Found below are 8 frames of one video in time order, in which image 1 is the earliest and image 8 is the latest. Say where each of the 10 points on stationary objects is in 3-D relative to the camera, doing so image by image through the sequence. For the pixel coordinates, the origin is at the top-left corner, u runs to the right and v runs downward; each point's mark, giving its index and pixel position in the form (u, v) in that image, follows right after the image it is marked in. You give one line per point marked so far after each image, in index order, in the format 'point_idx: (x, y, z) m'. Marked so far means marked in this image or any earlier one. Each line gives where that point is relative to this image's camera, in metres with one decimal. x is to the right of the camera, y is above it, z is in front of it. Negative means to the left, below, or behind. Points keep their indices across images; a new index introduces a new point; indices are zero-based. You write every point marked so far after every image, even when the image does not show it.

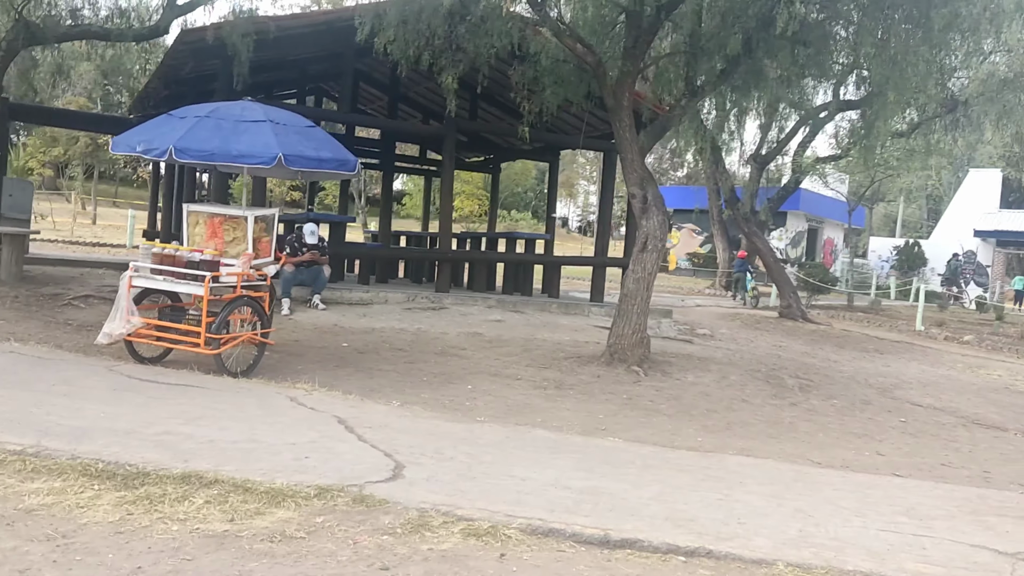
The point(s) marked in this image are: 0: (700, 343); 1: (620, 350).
0: (+2.9, -0.9, +13.2) m
1: (+1.2, -0.7, +9.3) m
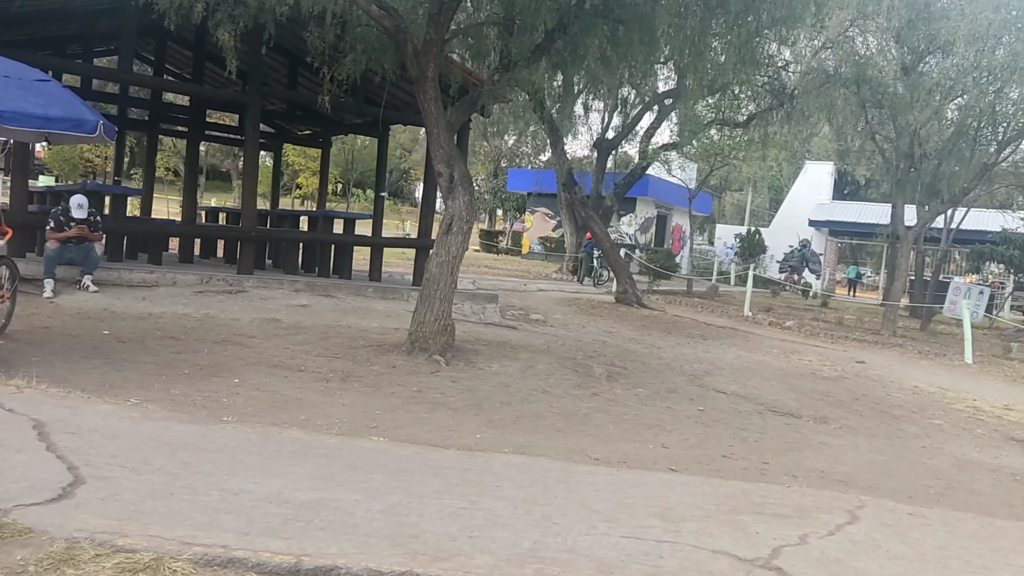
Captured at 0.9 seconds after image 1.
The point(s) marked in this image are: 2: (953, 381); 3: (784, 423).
0: (+0.1, -0.6, +12.9) m
1: (-0.9, -0.5, +8.7) m
2: (+6.6, -1.4, +12.8) m
3: (+2.7, -1.3, +8.4) m
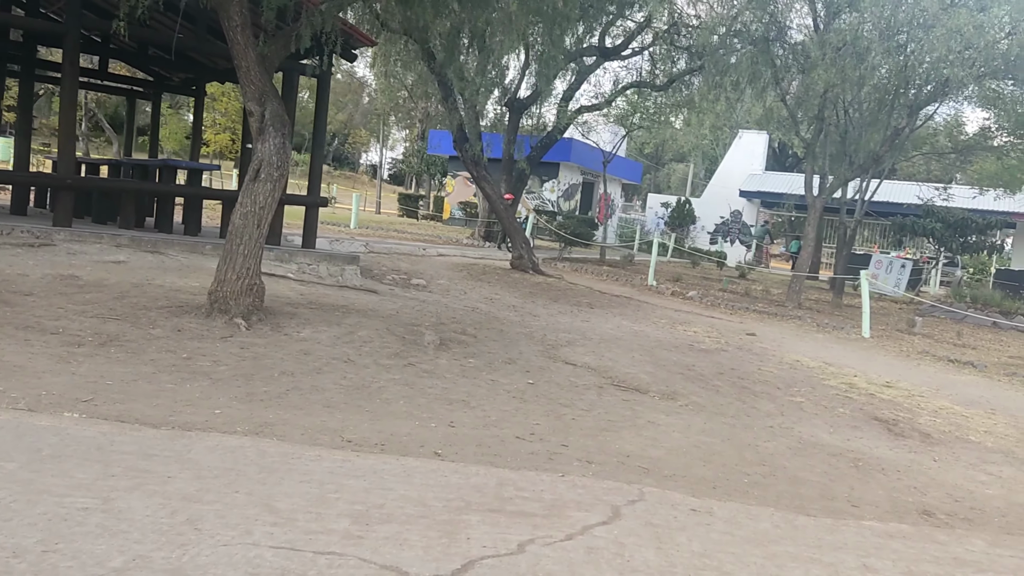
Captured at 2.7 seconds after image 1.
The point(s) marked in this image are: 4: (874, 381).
0: (-1.8, -0.1, +11.9) m
1: (-2.6, -0.1, +7.7) m
2: (+4.7, -0.9, +12.1) m
3: (+1.0, -1.0, +7.6) m
4: (+4.3, -1.1, +10.0) m
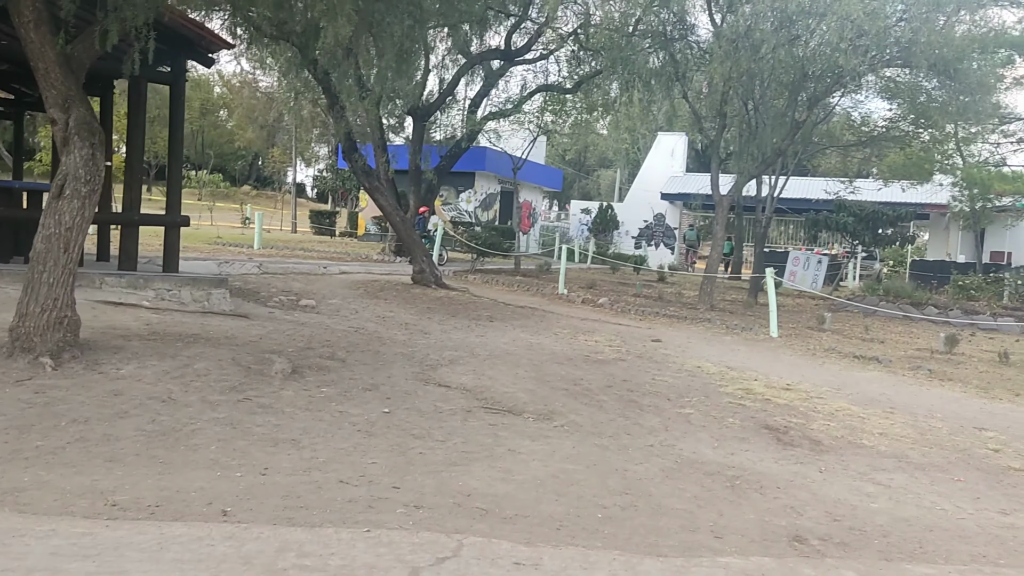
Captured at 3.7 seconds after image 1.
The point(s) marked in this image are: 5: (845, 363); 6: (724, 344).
0: (-3.3, -0.4, +11.0) m
1: (-3.8, -0.4, +6.7) m
2: (+3.2, -0.9, +11.6) m
3: (-0.2, -1.1, +6.9) m
4: (+2.9, -1.1, +9.5) m
5: (+4.6, -1.0, +11.6) m
6: (+3.1, -0.8, +12.5) m
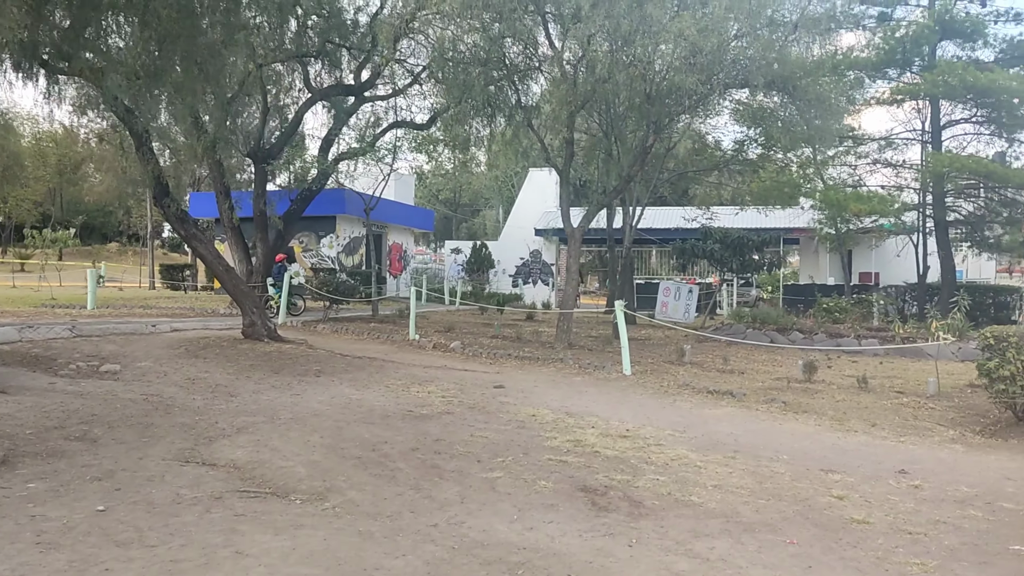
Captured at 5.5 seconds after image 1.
0: (-5.4, -1.1, +9.3) m
1: (-5.5, -0.9, +5.0) m
2: (+1.0, -1.4, +10.7) m
3: (-1.8, -1.5, +5.5) m
4: (+1.0, -1.5, +8.5) m
5: (+2.4, -1.4, +10.8) m
6: (+0.8, -1.3, +11.6) m
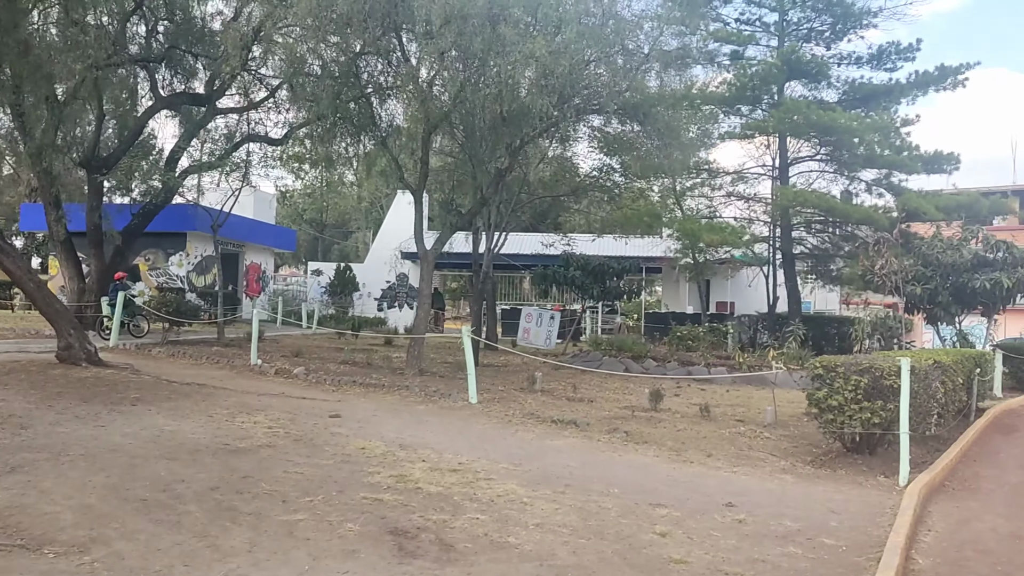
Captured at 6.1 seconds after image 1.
0: (-7.1, -1.3, +7.9) m
1: (-6.6, -1.0, +3.7) m
2: (-1.0, -1.7, +10.2) m
3: (-3.0, -1.6, +4.7) m
4: (-0.7, -1.7, +8.0) m
5: (+0.4, -1.7, +10.5) m
6: (-1.2, -1.6, +11.0) m
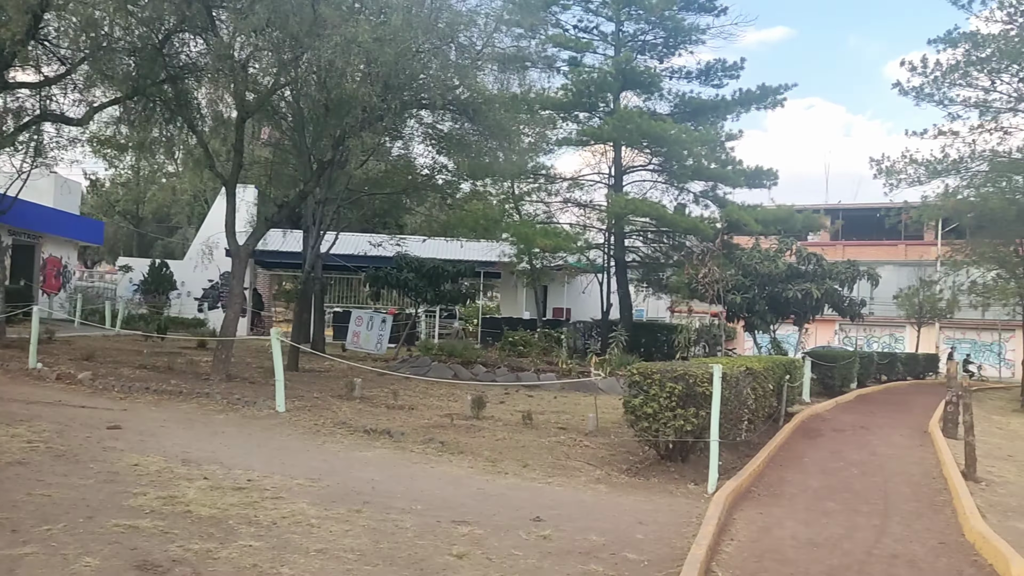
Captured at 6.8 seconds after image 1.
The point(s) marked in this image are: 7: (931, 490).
0: (-8.7, -1.1, +5.9) m
1: (-7.4, -0.8, +1.8) m
2: (-3.1, -1.6, +9.2) m
3: (-4.1, -1.5, +3.4) m
4: (-2.4, -1.7, +7.2) m
5: (-1.8, -1.7, +9.7) m
6: (-3.5, -1.6, +10.0) m
7: (+4.0, -1.9, +8.0) m
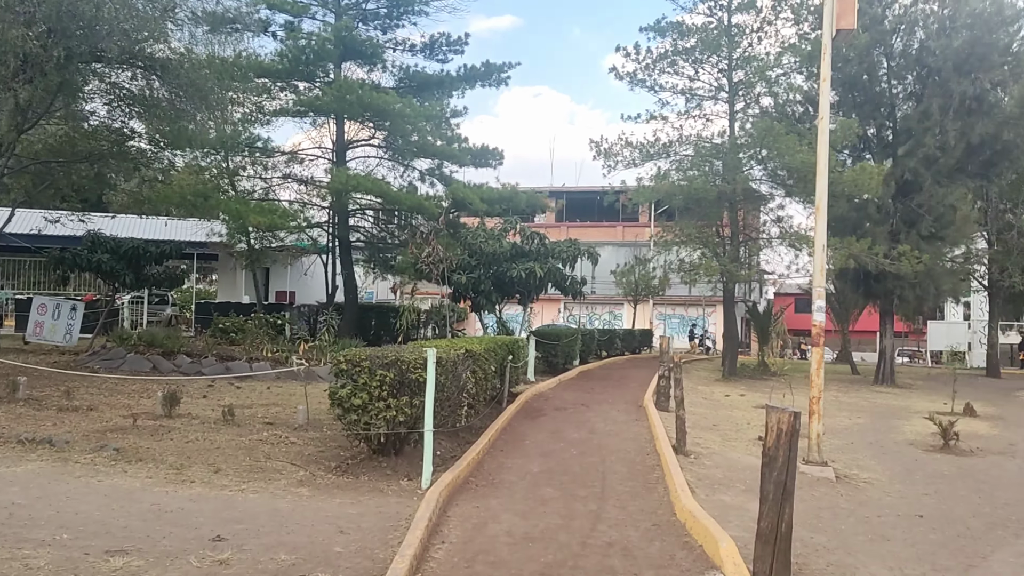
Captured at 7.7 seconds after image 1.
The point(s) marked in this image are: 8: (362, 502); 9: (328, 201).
0: (-10.2, -1.1, +2.2) m
1: (-7.8, -0.8, -1.3) m
2: (-5.8, -1.5, +7.0) m
3: (-5.1, -1.4, +1.2) m
4: (-4.6, -1.5, +5.3) m
5: (-4.8, -1.5, +7.9) m
6: (-6.5, -1.4, +7.6) m
7: (+1.3, -1.7, +8.0) m
8: (-1.2, -1.7, +6.6) m
9: (-4.1, +2.0, +19.1) m
